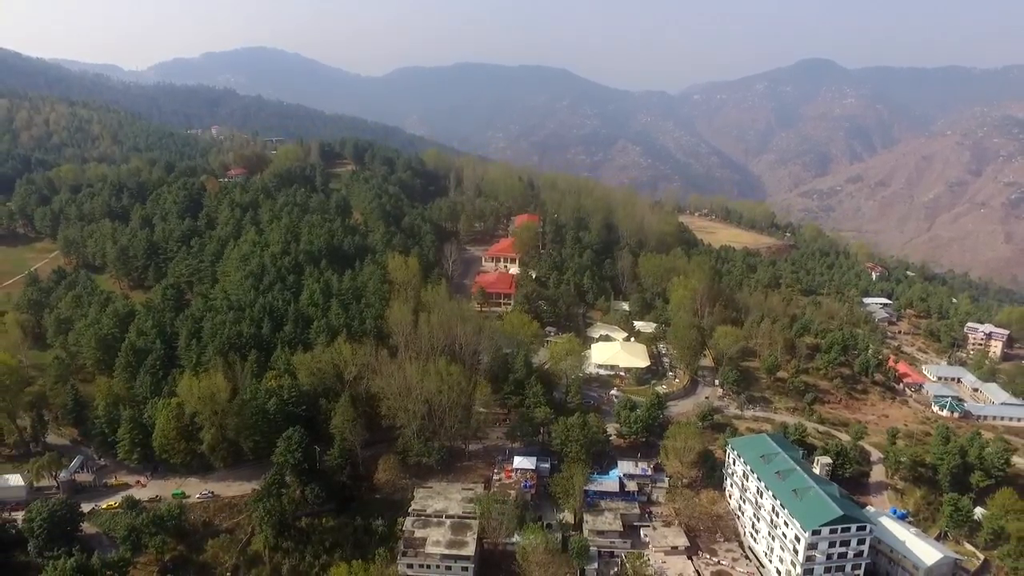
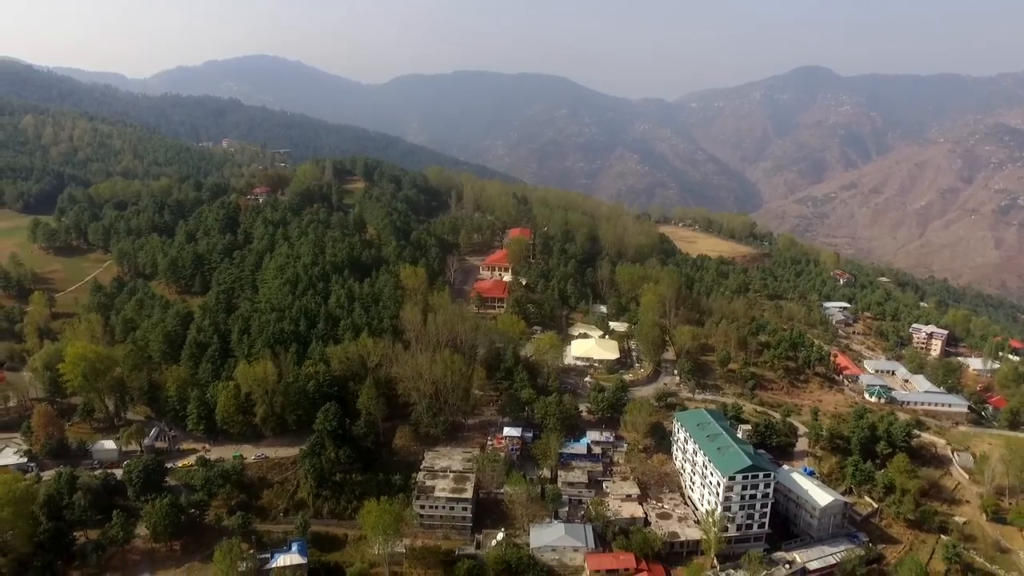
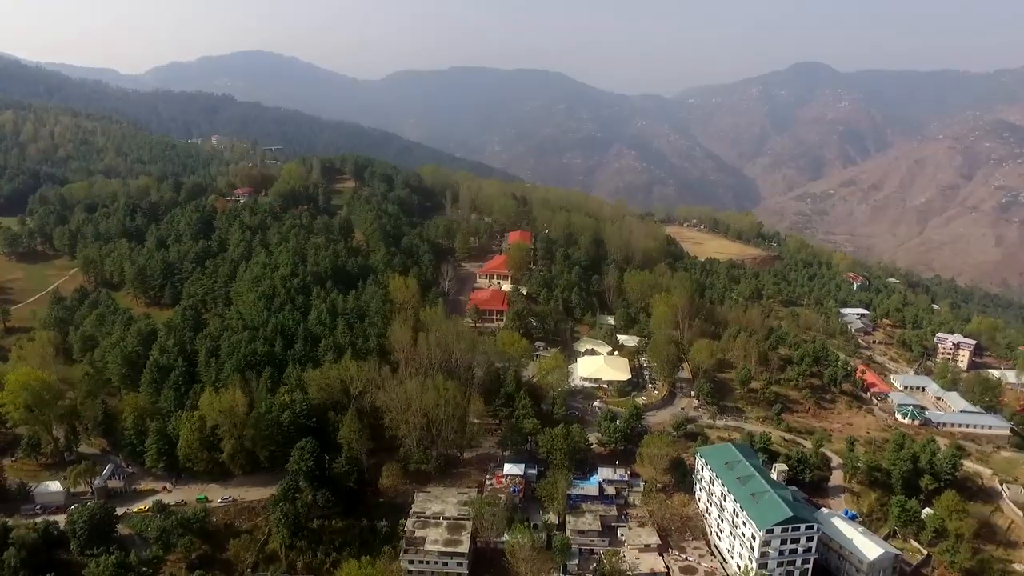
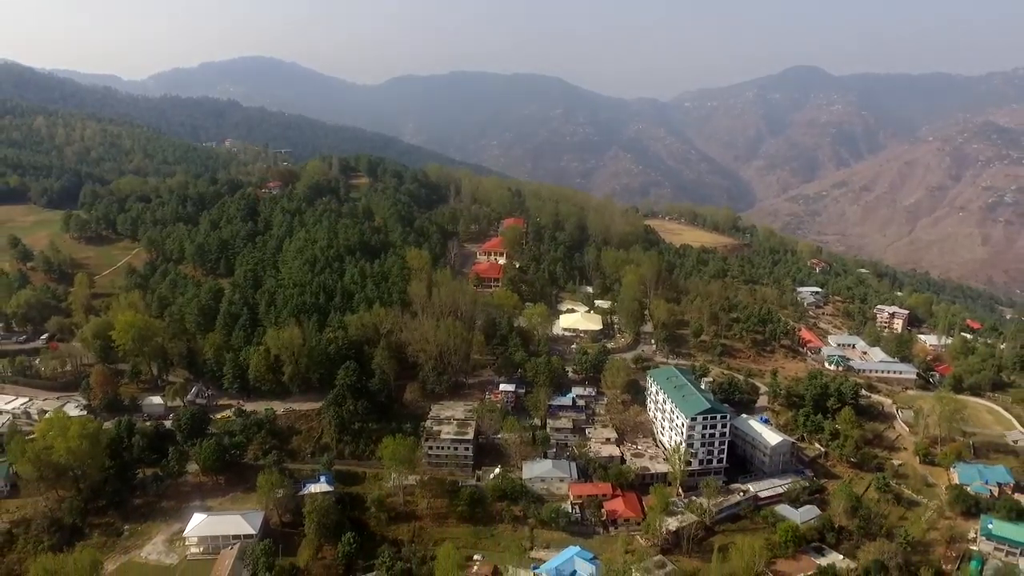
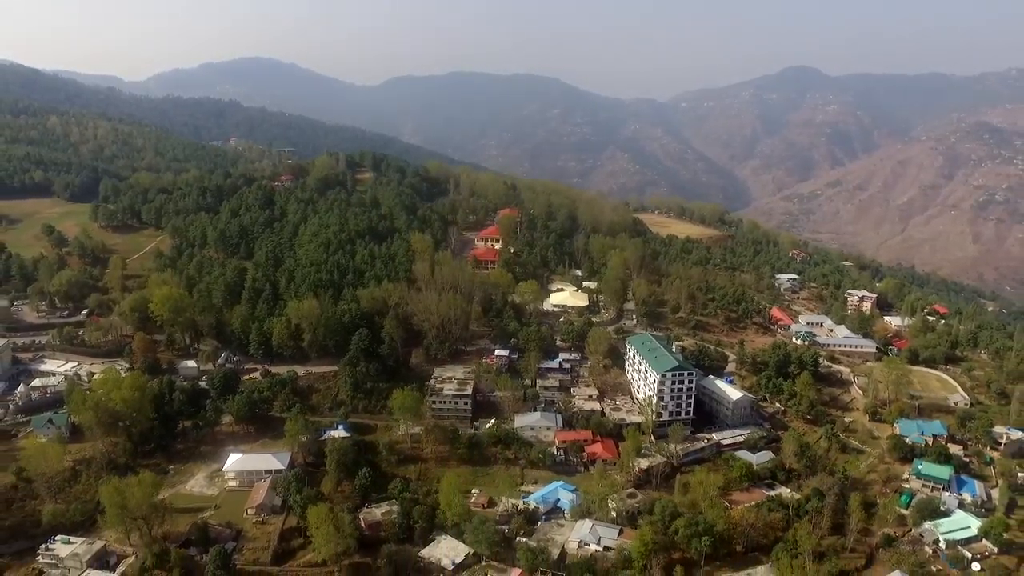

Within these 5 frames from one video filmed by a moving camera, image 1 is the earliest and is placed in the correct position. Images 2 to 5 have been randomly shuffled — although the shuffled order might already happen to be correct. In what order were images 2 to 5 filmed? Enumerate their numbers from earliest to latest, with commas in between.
3, 2, 4, 5
